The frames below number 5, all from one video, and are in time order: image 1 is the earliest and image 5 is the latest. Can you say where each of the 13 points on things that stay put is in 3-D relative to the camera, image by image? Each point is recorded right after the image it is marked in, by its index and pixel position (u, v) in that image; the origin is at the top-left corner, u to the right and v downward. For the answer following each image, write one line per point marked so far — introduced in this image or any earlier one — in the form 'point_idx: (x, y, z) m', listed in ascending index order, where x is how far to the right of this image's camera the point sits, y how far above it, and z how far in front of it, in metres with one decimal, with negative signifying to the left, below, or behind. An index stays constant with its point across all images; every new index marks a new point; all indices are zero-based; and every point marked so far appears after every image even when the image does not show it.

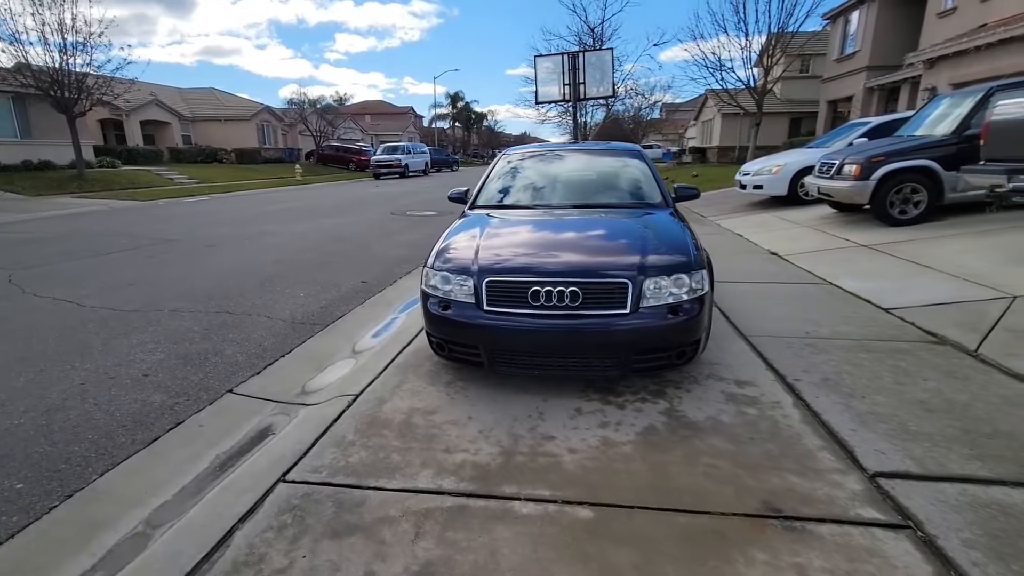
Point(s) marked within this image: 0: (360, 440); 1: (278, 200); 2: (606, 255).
0: (-0.9, -0.9, +3.0) m
1: (-8.1, +3.0, +17.1) m
2: (+0.6, +0.2, +3.4) m
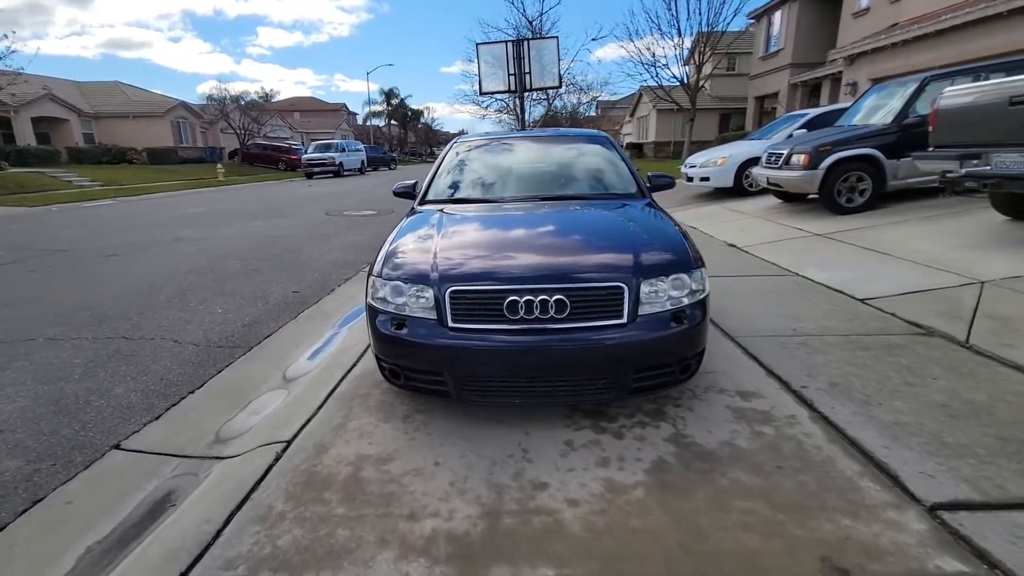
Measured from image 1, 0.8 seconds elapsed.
0: (-1.0, -1.0, +2.2) m
1: (-9.9, +2.7, +15.5) m
2: (+0.5, +0.2, +2.8) m
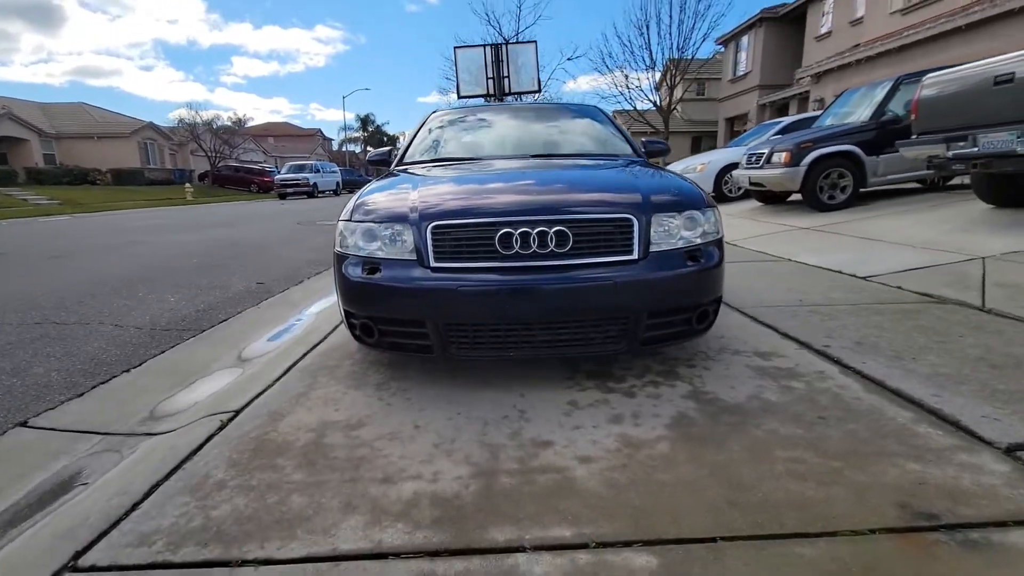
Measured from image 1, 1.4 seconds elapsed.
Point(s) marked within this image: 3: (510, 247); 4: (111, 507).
0: (-1.0, -0.7, +1.8) m
1: (-10.6, +2.2, +14.8) m
2: (+0.4, +0.5, +2.5) m
3: (0.0, +0.2, +2.3) m
4: (-1.4, -0.7, +1.7) m
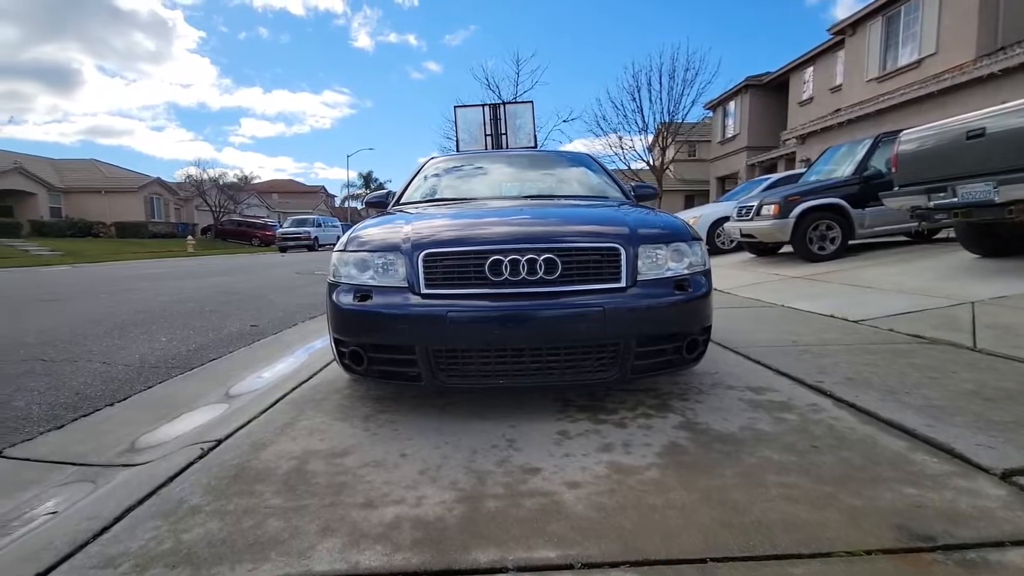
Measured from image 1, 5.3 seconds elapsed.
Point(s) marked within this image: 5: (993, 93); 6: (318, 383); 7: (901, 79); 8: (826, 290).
0: (-1.0, -0.7, +1.7) m
1: (-10.7, +0.7, +14.9) m
2: (+0.4, +0.3, +2.6) m
3: (-0.1, +0.1, +2.3) m
4: (-1.4, -0.8, +1.6) m
5: (+10.1, +4.1, +10.4) m
6: (-1.2, -0.6, +3.2) m
7: (+10.6, +5.7, +13.5) m
8: (+4.0, 0.0, +6.3) m
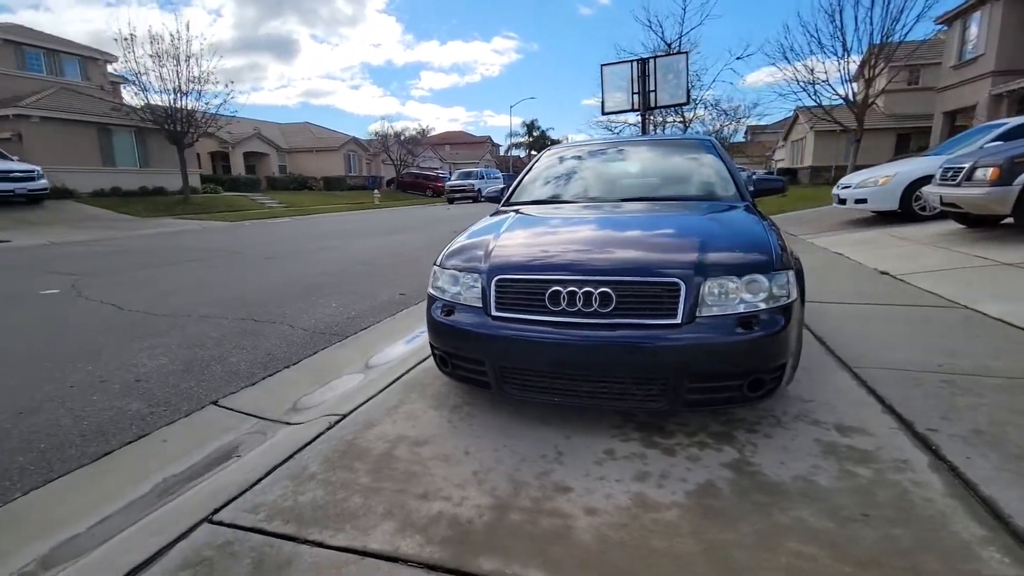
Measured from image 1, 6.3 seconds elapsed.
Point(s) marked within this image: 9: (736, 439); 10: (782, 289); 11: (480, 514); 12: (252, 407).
0: (-0.9, -0.9, +2.3) m
1: (-5.8, +2.4, +17.6) m
2: (+0.7, +0.2, +2.6) m
3: (+0.2, -0.1, +2.5) m
4: (-1.3, -0.9, +2.4) m
5: (+12.5, +4.1, +6.5) m
6: (-0.6, -0.6, +3.8) m
7: (+14.0, +6.0, +9.1) m
8: (+5.4, 0.0, +5.1) m
9: (+1.1, -0.8, +2.5) m
10: (+1.4, 0.0, +2.5) m
11: (-0.1, -0.9, +2.0) m
12: (-1.7, -0.8, +3.3) m
